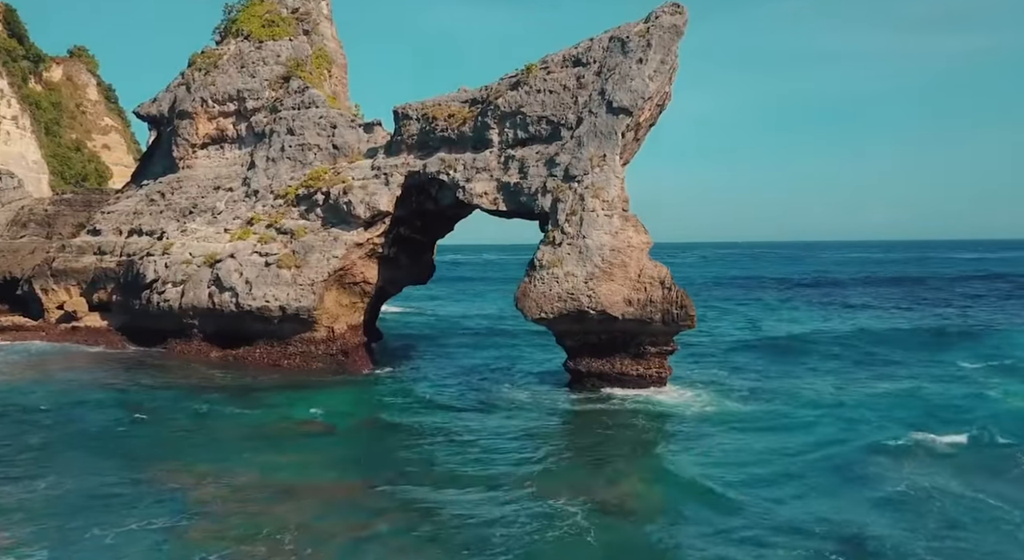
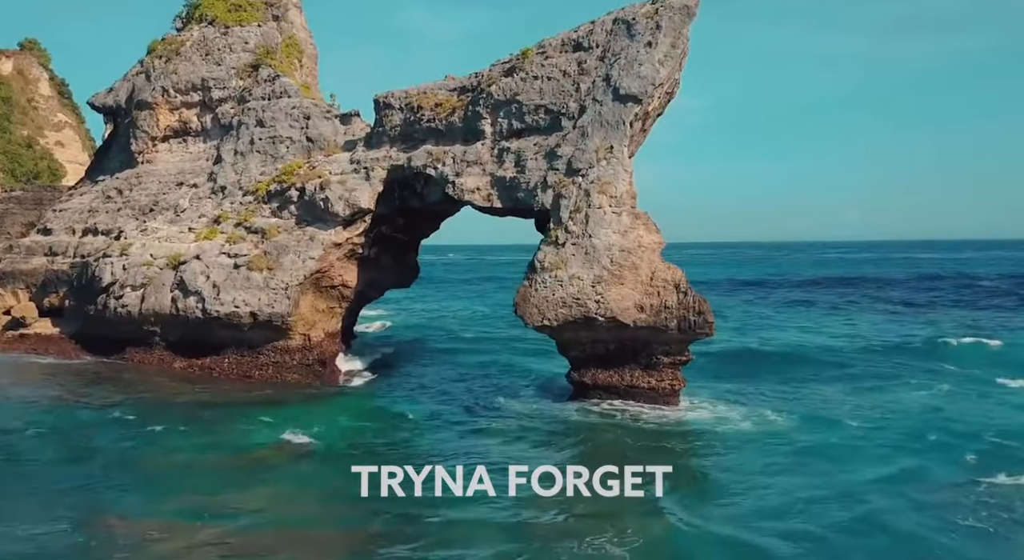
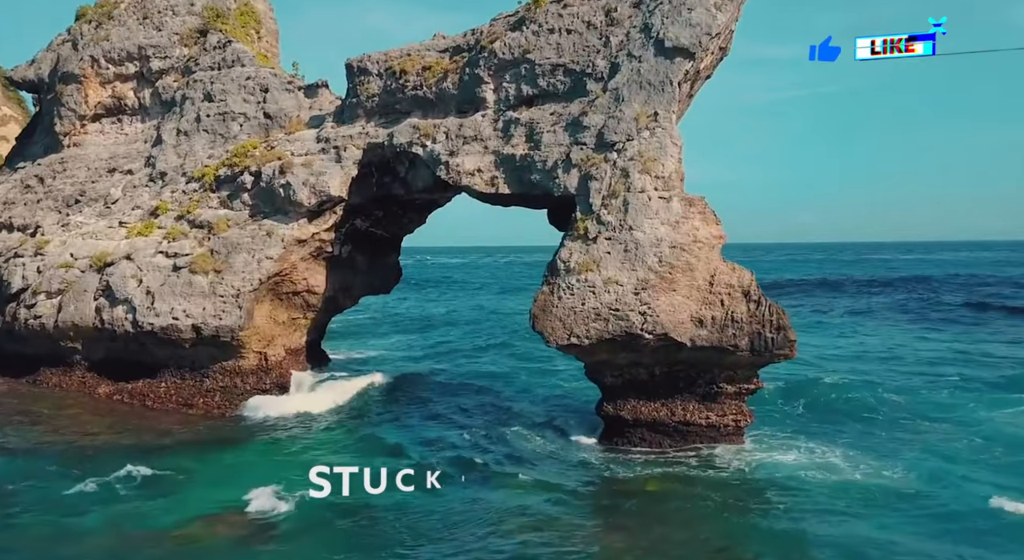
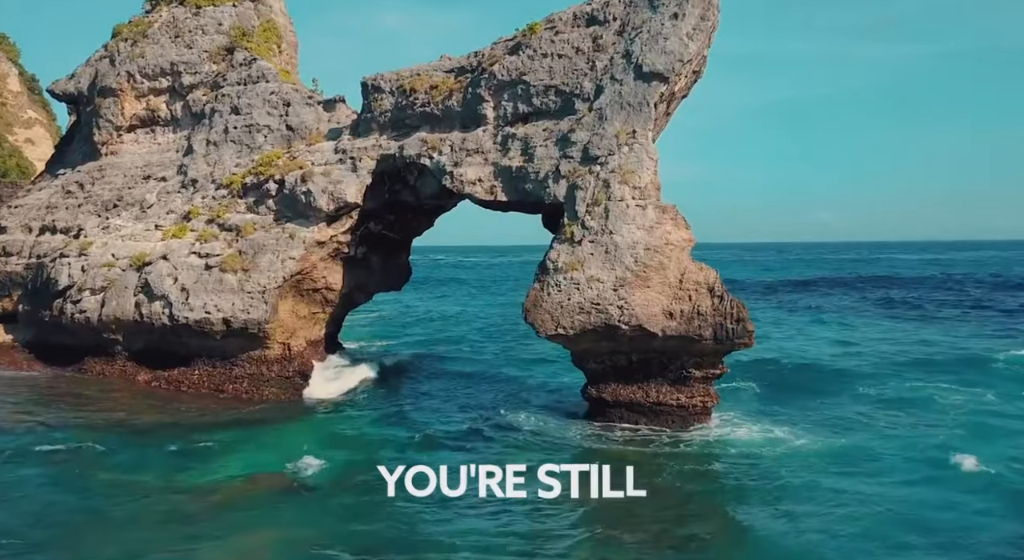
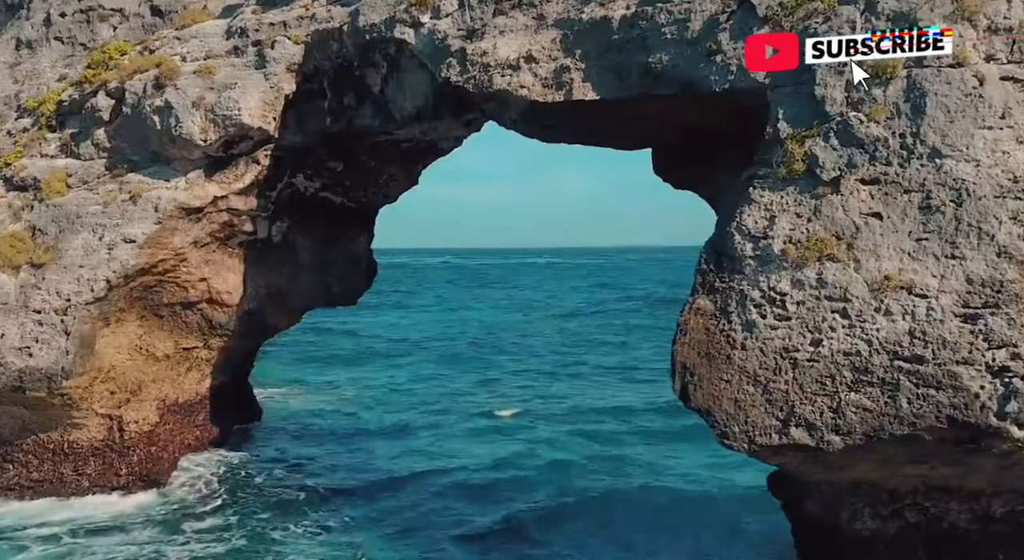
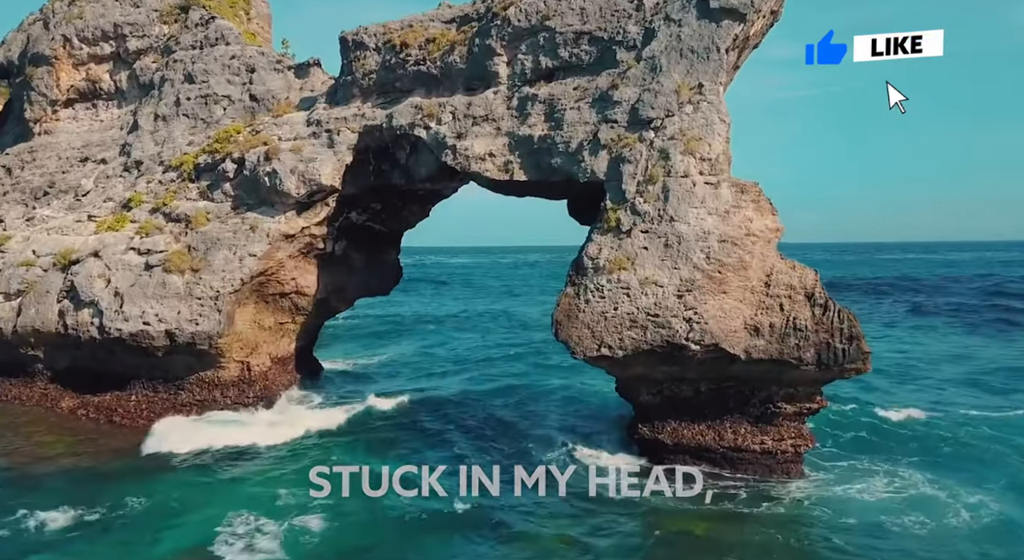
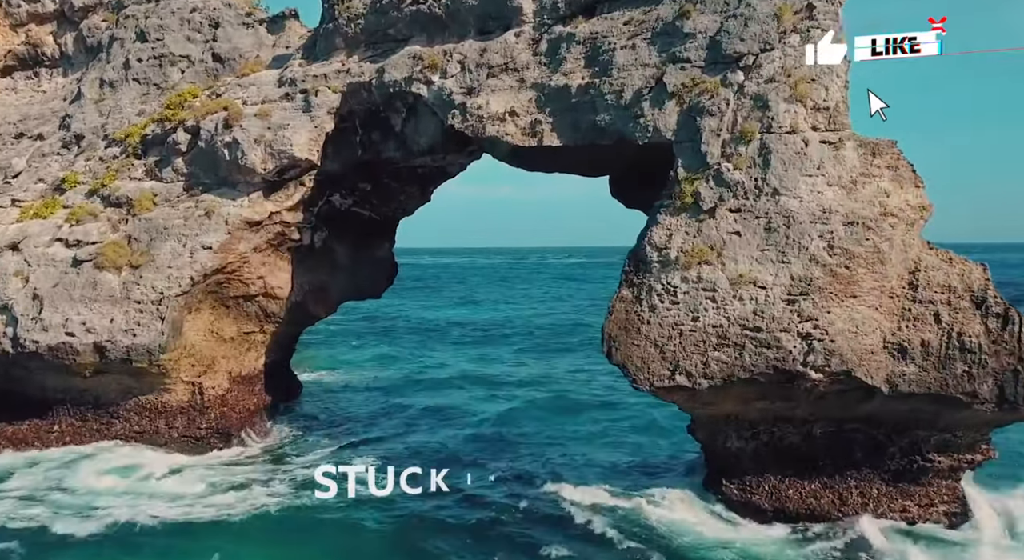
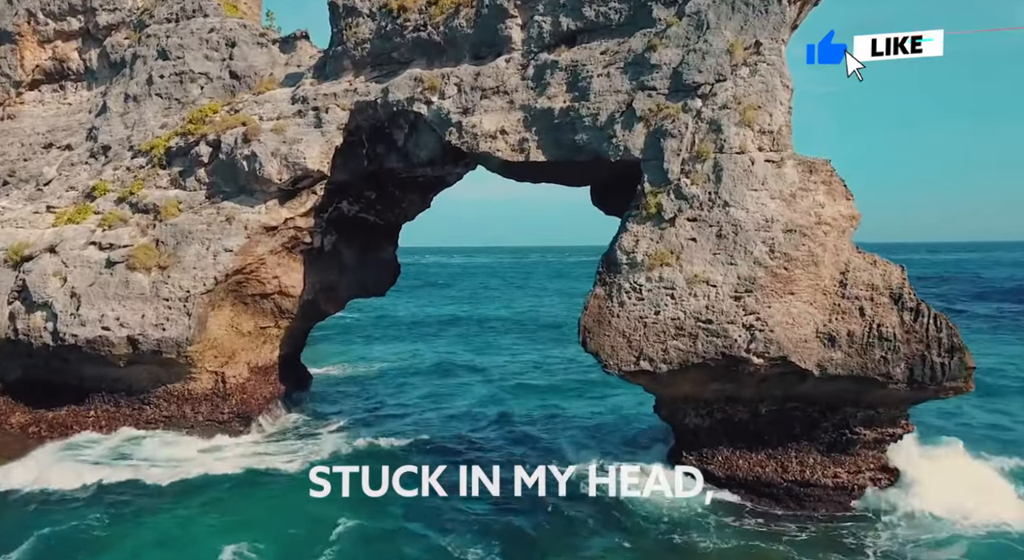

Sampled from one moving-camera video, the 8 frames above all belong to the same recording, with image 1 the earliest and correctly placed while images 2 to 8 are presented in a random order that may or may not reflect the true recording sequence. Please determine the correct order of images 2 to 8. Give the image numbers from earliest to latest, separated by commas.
2, 4, 3, 6, 8, 7, 5
